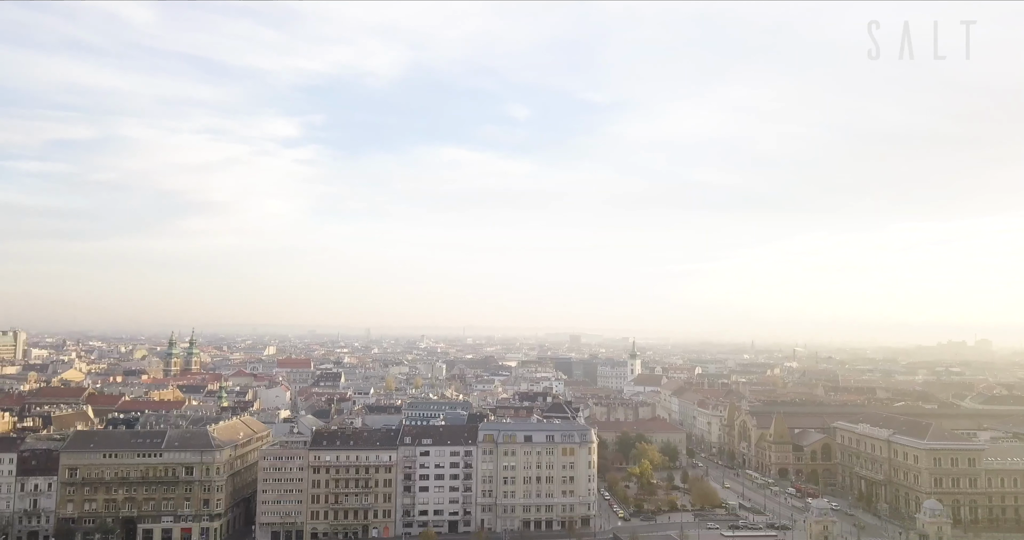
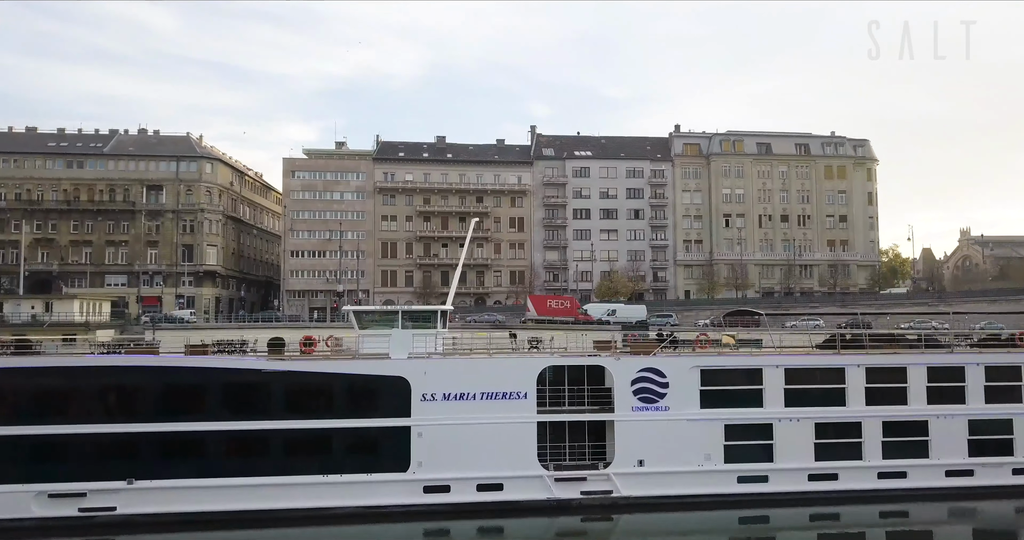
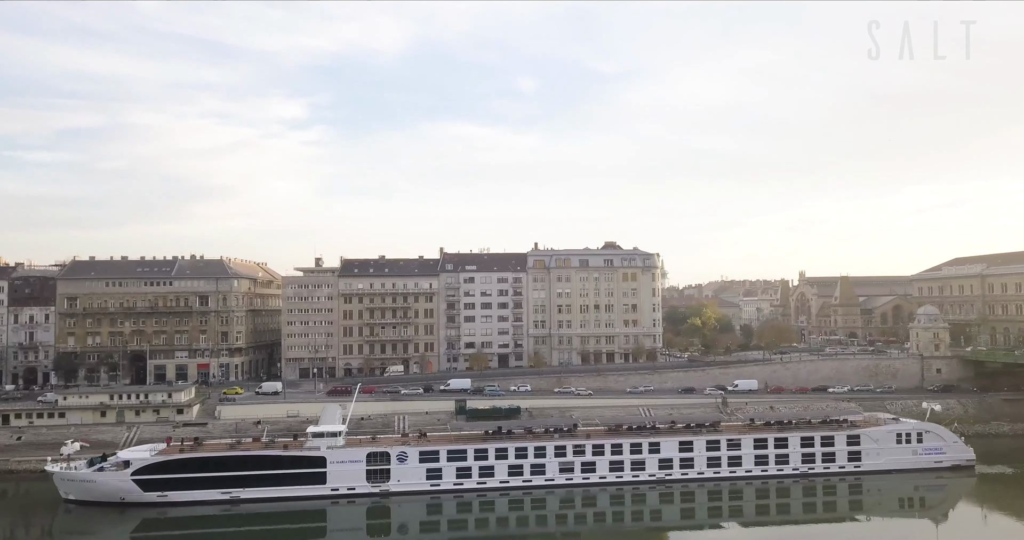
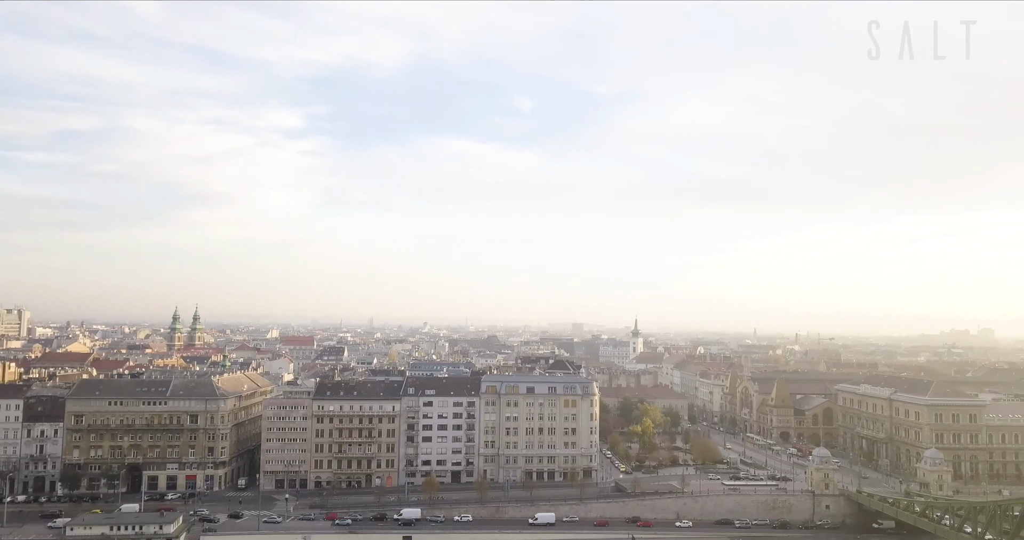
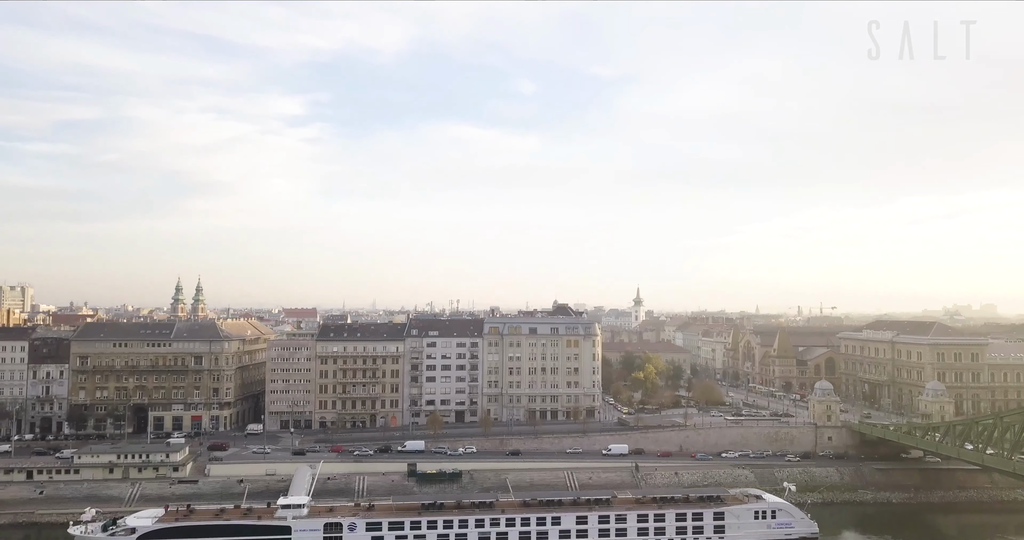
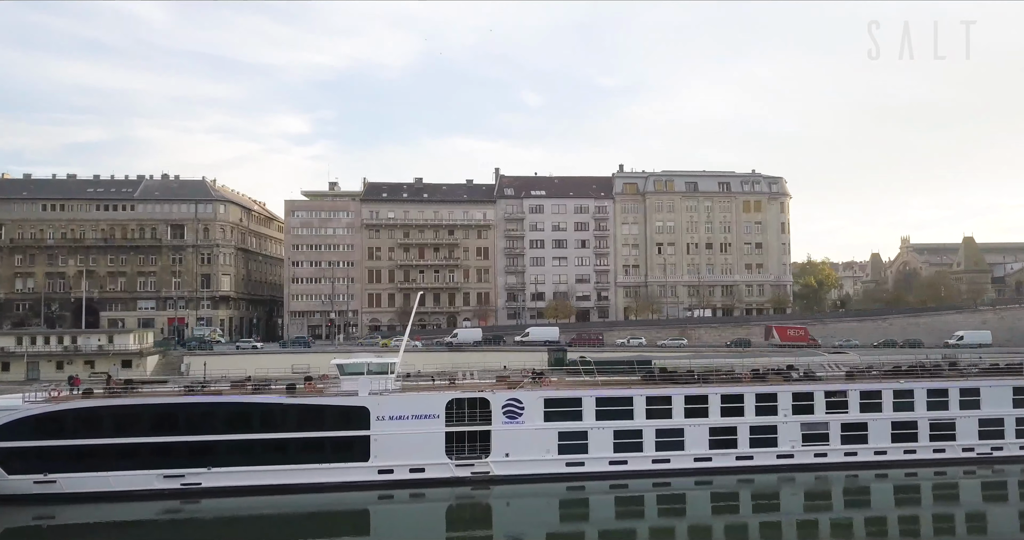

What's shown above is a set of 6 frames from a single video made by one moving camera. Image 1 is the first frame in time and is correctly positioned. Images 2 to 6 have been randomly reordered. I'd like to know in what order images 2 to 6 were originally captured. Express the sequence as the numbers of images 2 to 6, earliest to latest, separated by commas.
4, 5, 3, 6, 2
